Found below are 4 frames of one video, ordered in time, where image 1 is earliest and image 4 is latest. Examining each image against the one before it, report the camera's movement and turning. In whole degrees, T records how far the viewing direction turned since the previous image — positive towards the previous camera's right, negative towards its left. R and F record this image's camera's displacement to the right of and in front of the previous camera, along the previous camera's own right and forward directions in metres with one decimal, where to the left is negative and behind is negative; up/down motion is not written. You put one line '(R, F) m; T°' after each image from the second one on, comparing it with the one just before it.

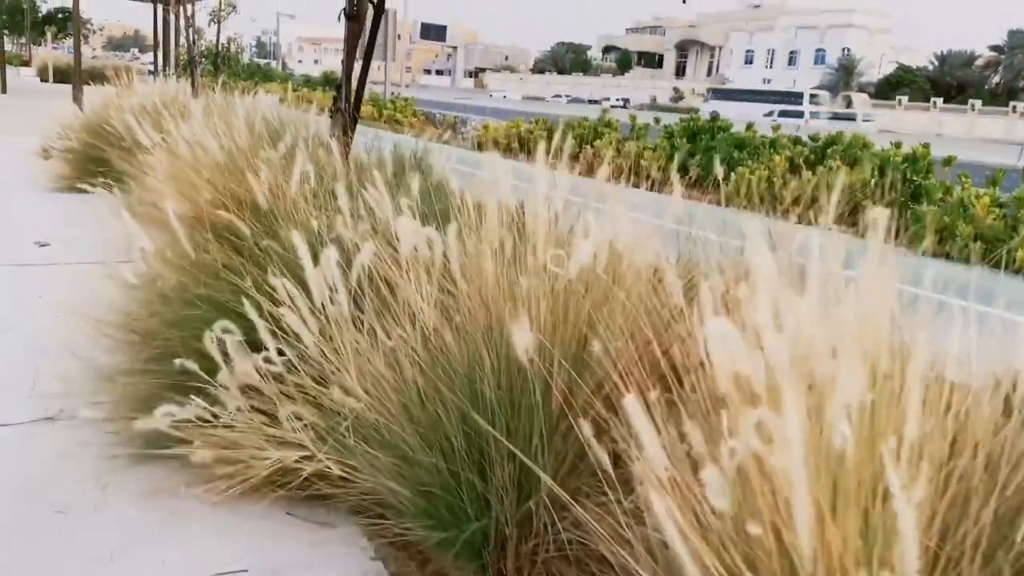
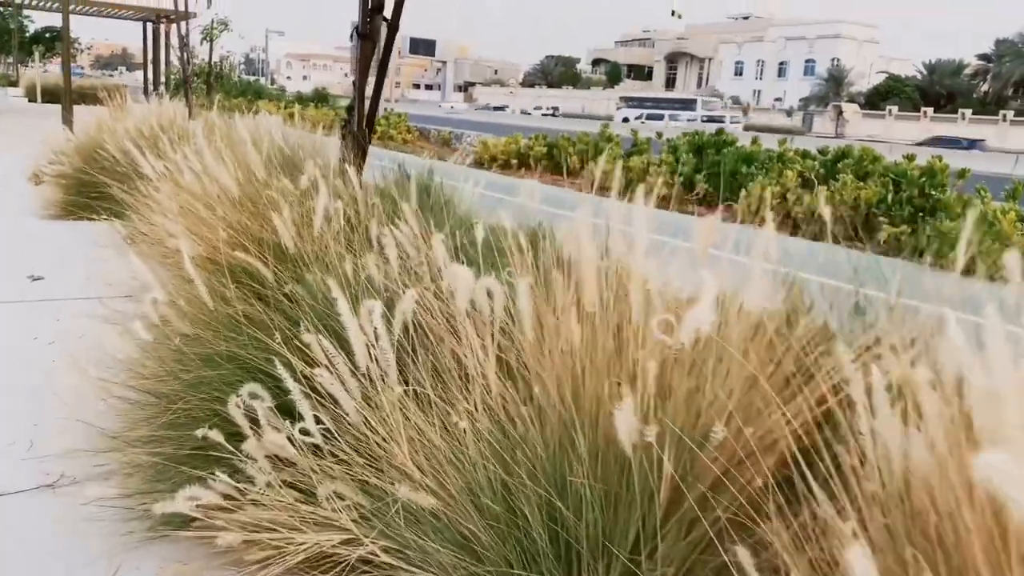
(-0.2, +0.3) m; +1°
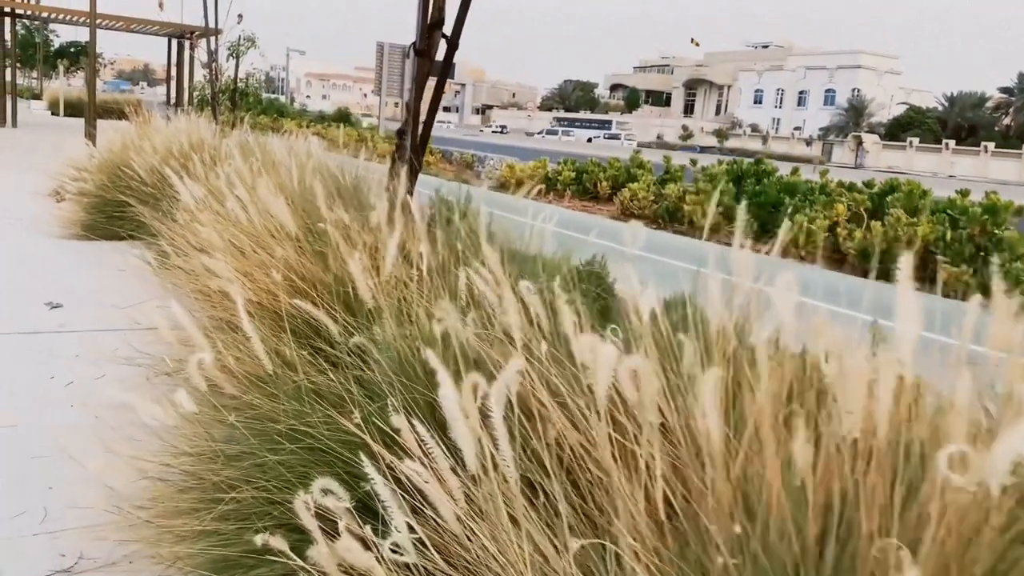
(-0.3, +0.4) m; -1°
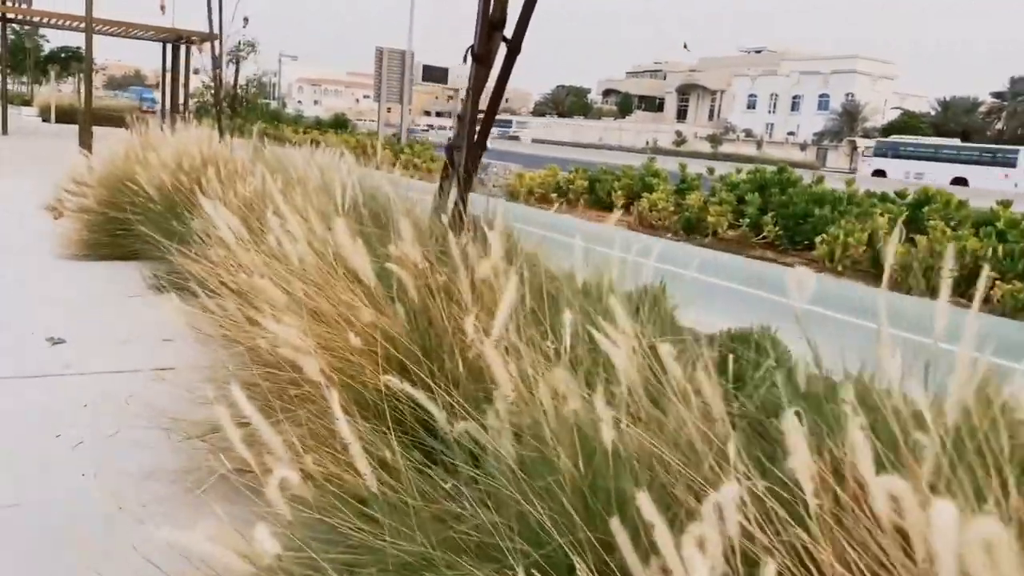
(-0.4, +0.6) m; +1°
